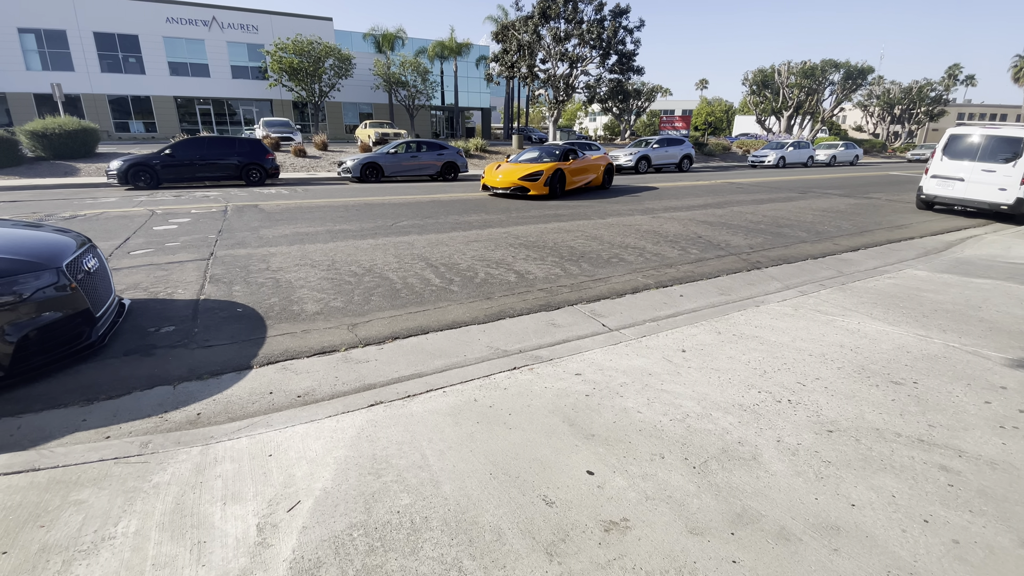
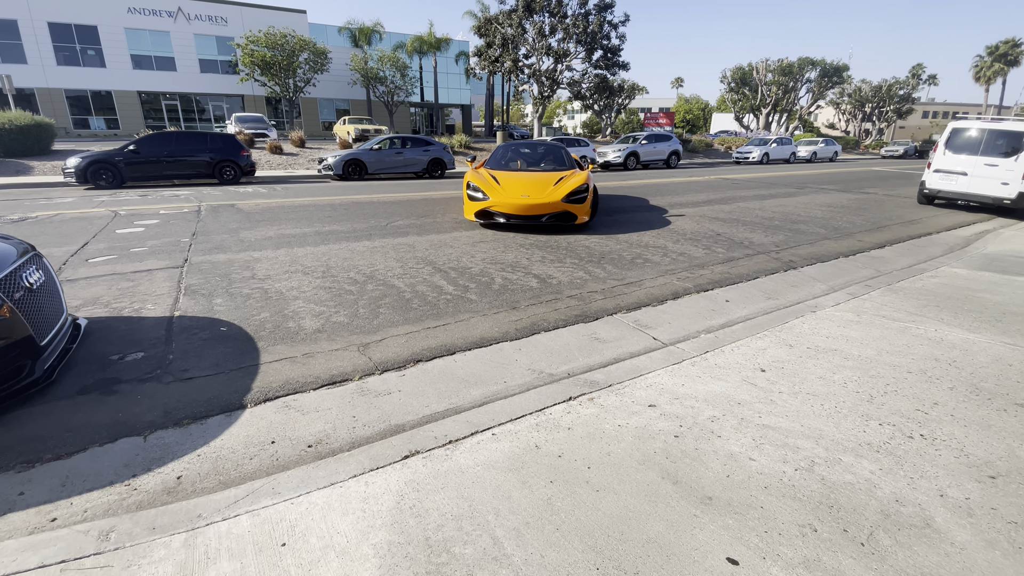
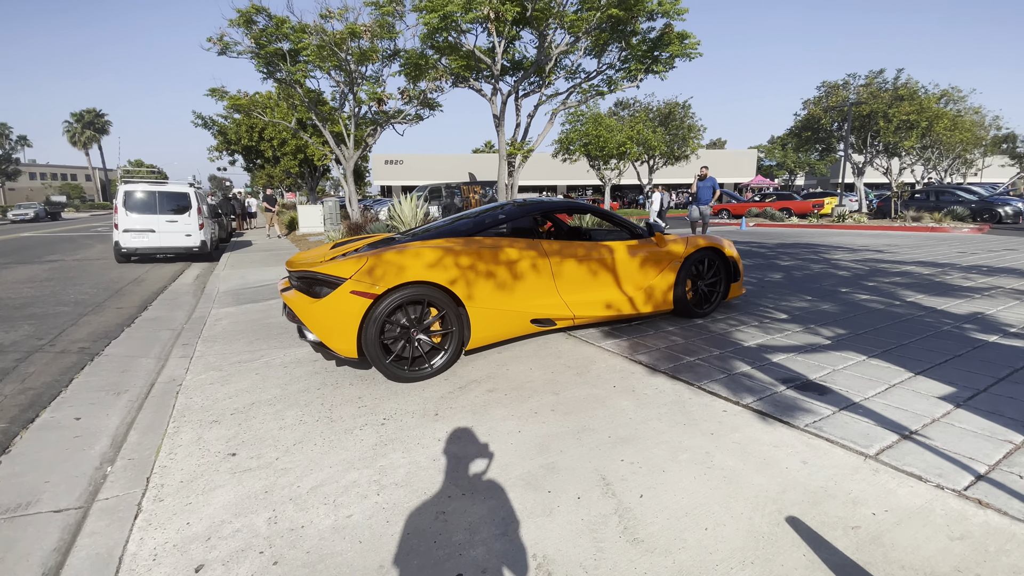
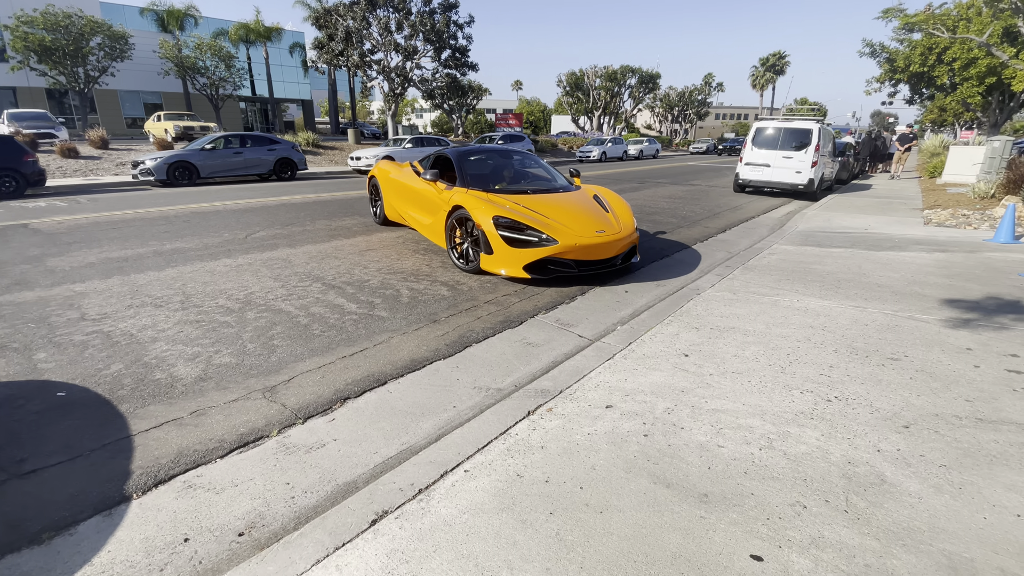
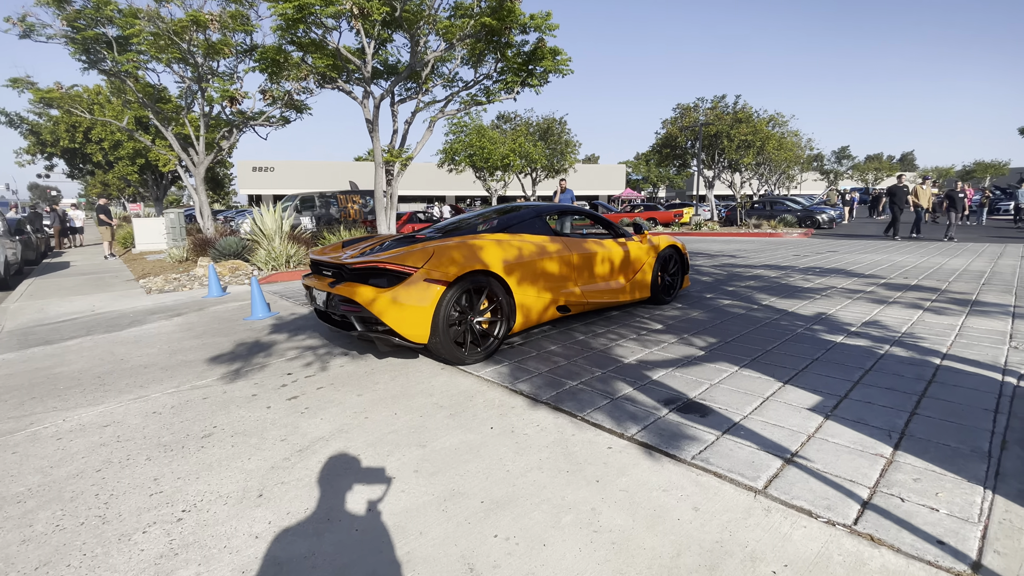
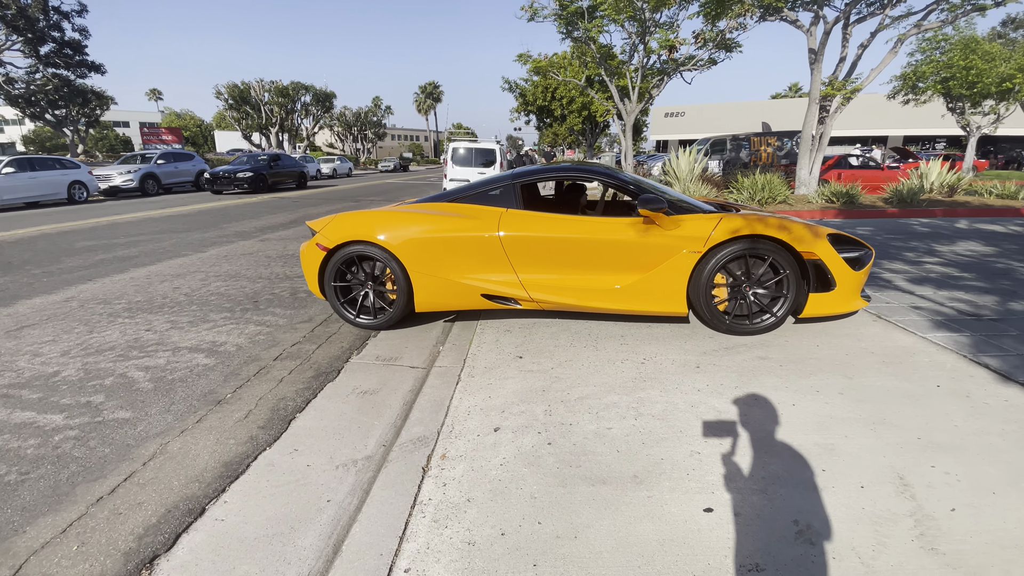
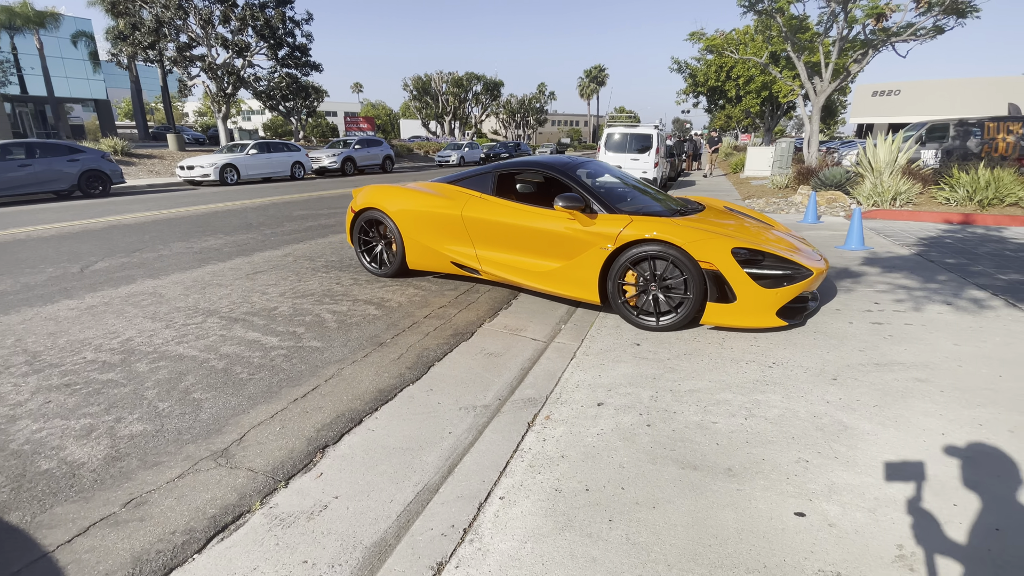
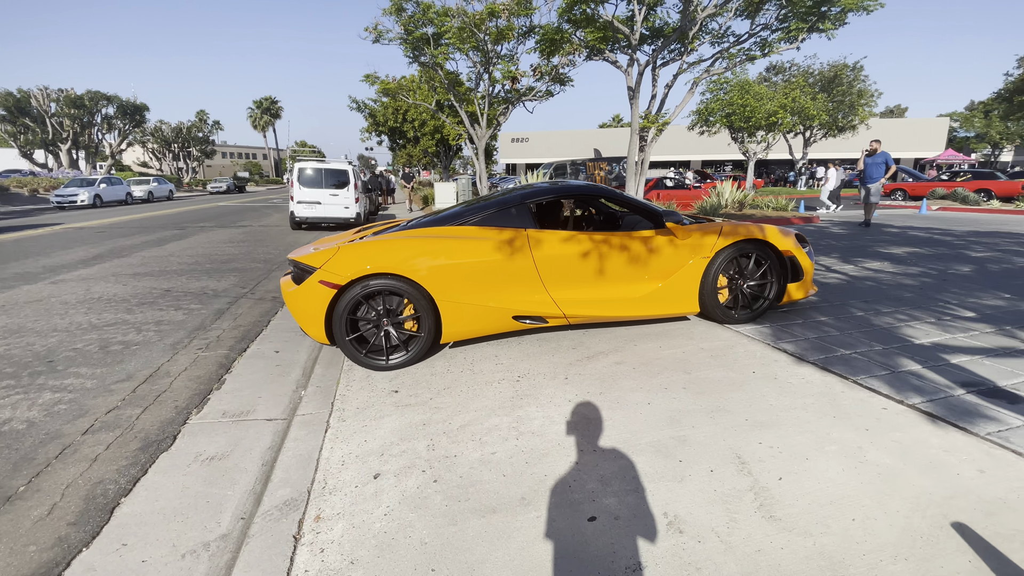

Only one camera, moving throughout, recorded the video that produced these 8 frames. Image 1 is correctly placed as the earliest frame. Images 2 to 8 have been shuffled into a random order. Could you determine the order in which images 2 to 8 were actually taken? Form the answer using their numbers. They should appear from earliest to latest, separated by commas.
2, 4, 7, 6, 8, 3, 5
